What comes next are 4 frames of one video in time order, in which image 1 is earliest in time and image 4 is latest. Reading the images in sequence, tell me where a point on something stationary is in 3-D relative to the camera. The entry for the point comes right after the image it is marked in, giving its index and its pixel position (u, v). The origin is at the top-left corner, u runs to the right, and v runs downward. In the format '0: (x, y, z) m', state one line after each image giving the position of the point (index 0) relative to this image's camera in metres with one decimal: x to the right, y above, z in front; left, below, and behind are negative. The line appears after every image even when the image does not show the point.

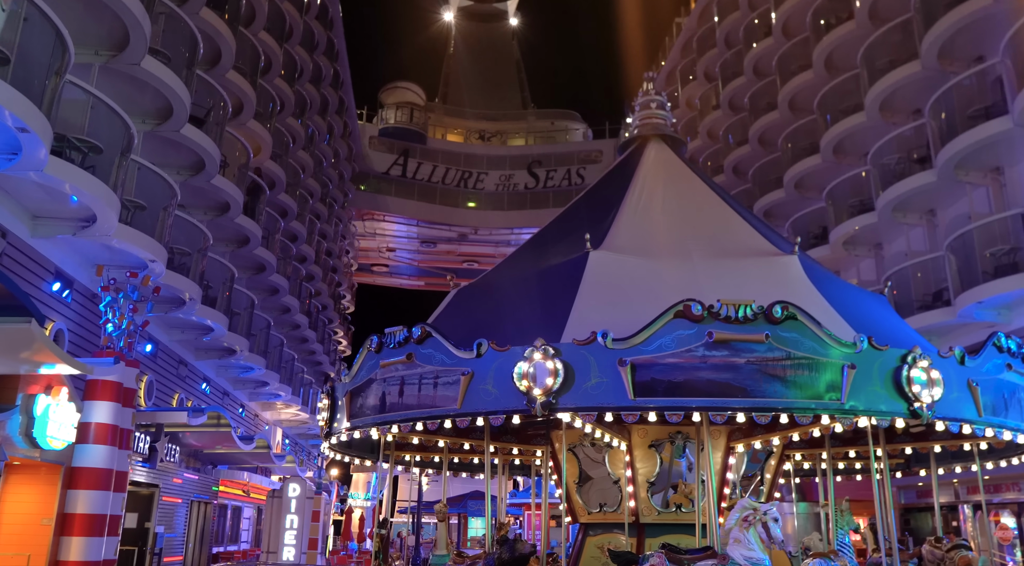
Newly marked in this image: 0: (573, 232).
0: (+0.7, +0.6, +10.4) m
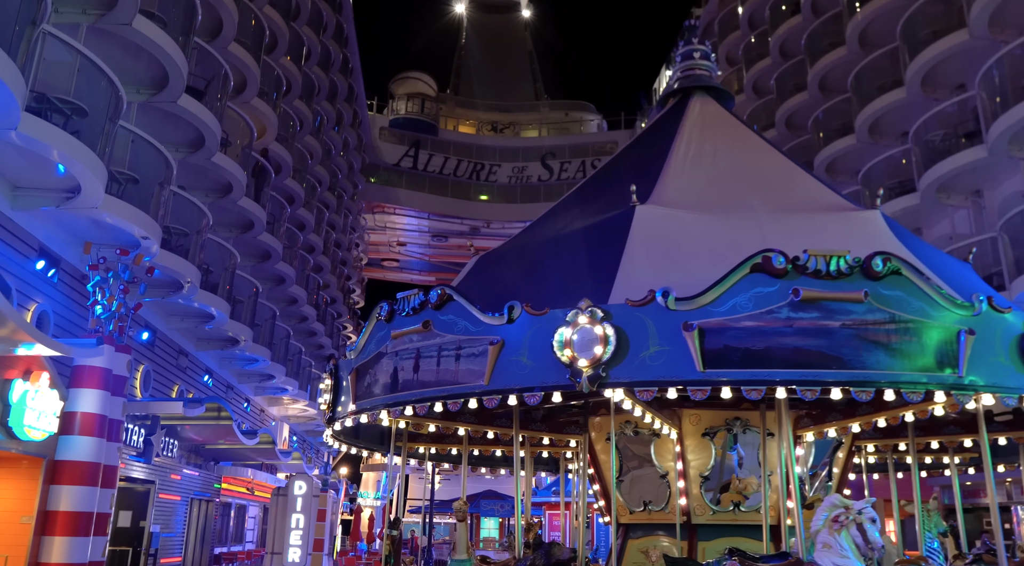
0: (+1.0, +1.0, +9.1) m
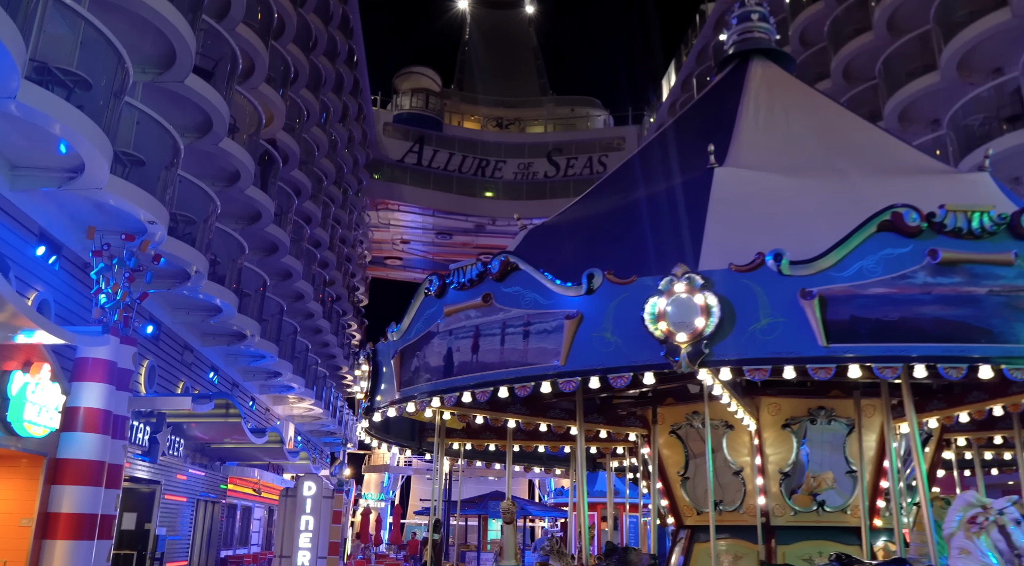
0: (+1.5, +1.2, +8.2) m
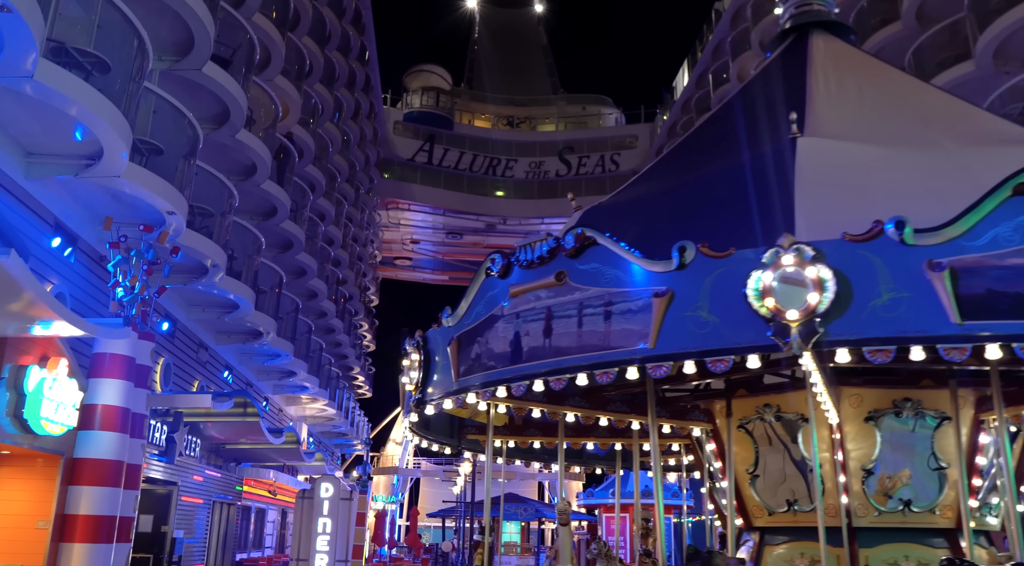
0: (+2.0, +1.4, +7.7) m
